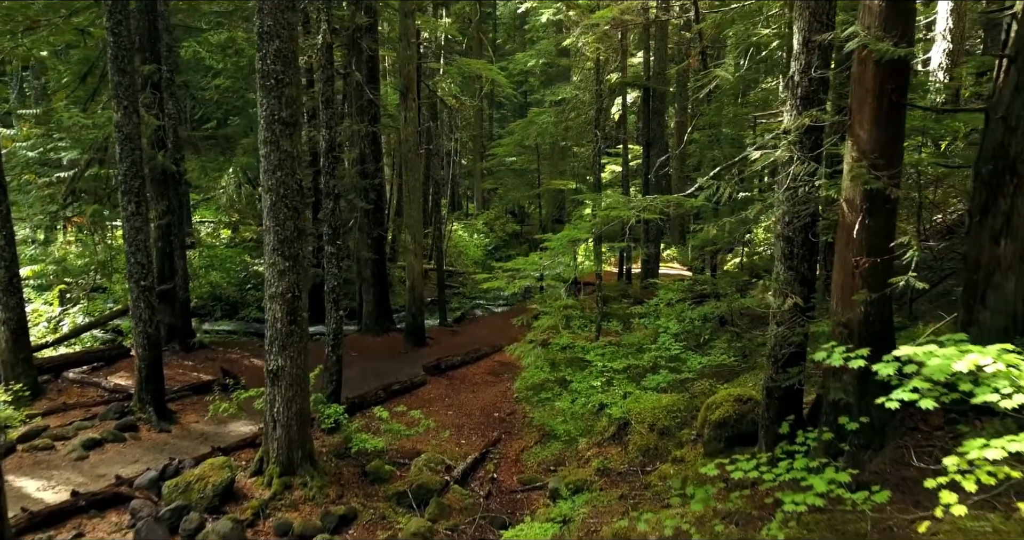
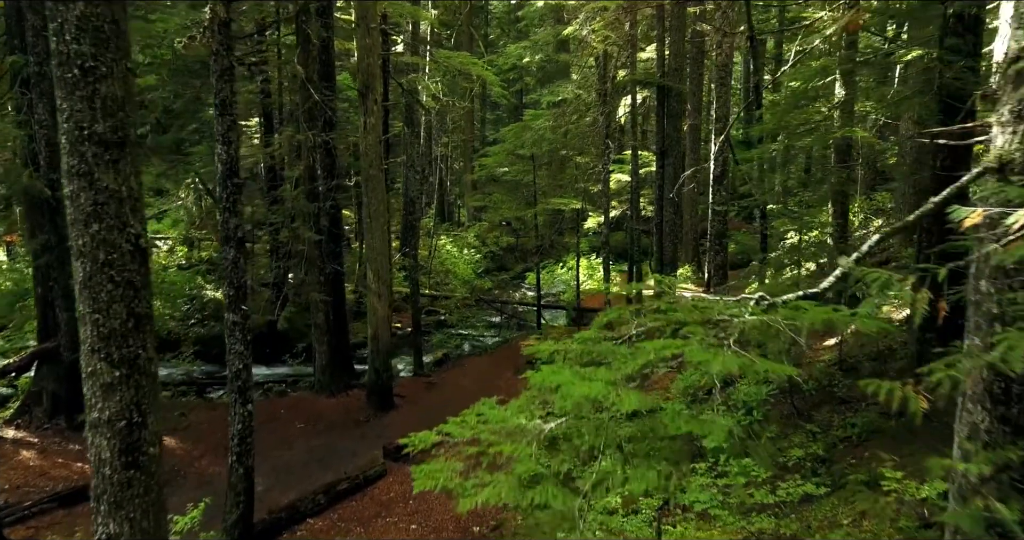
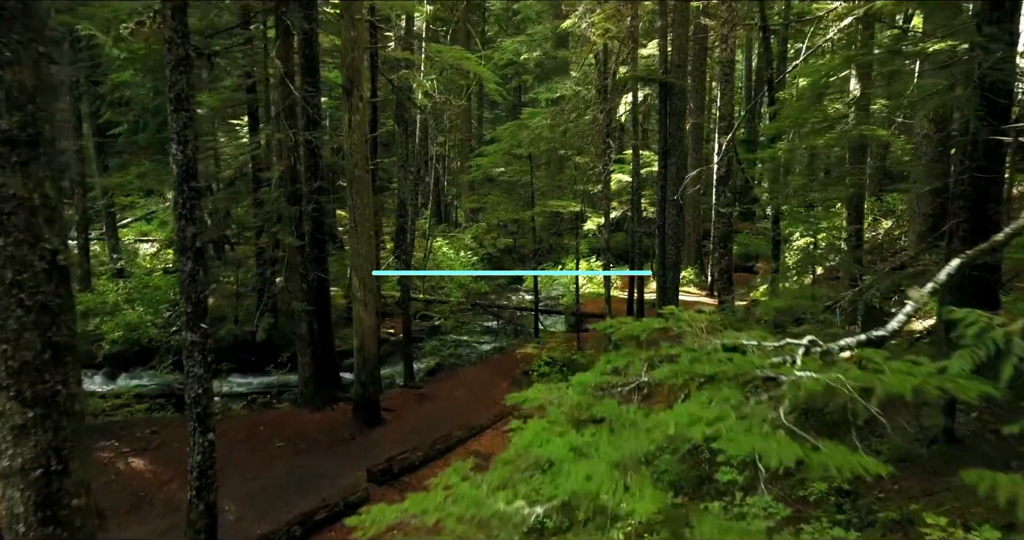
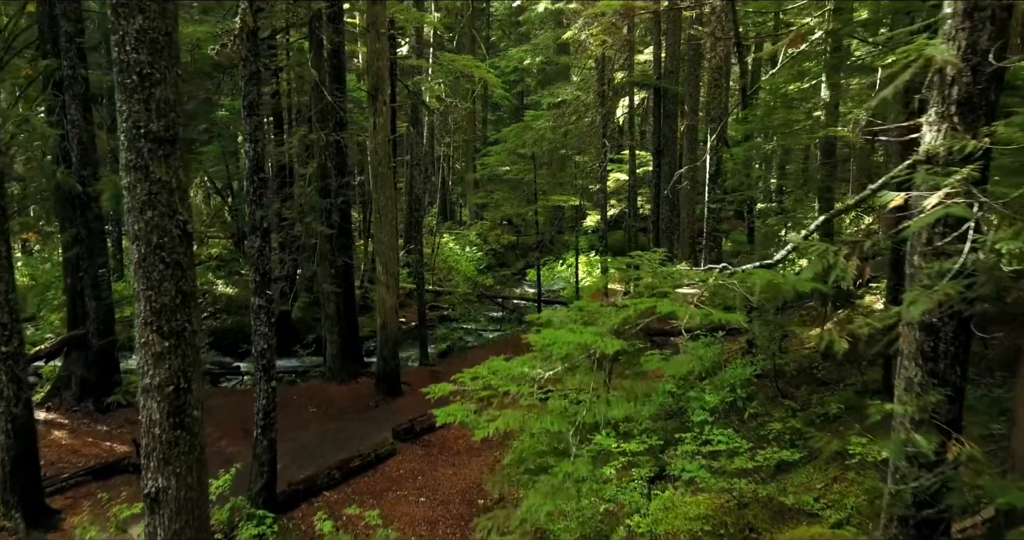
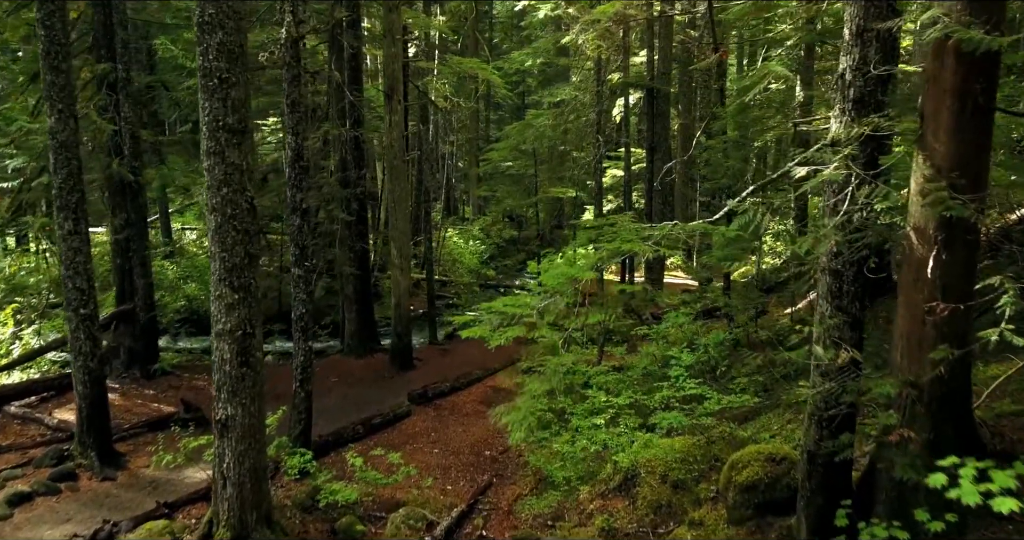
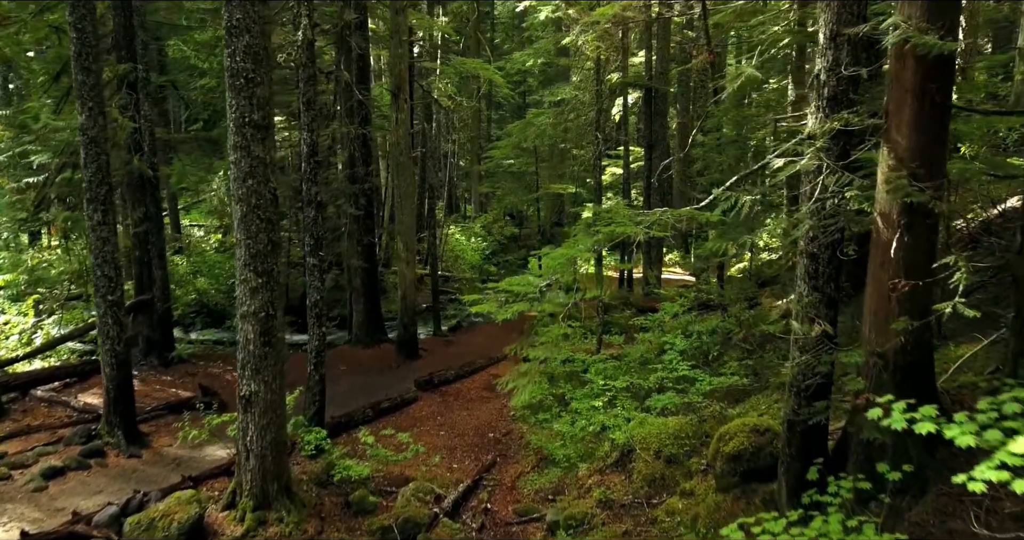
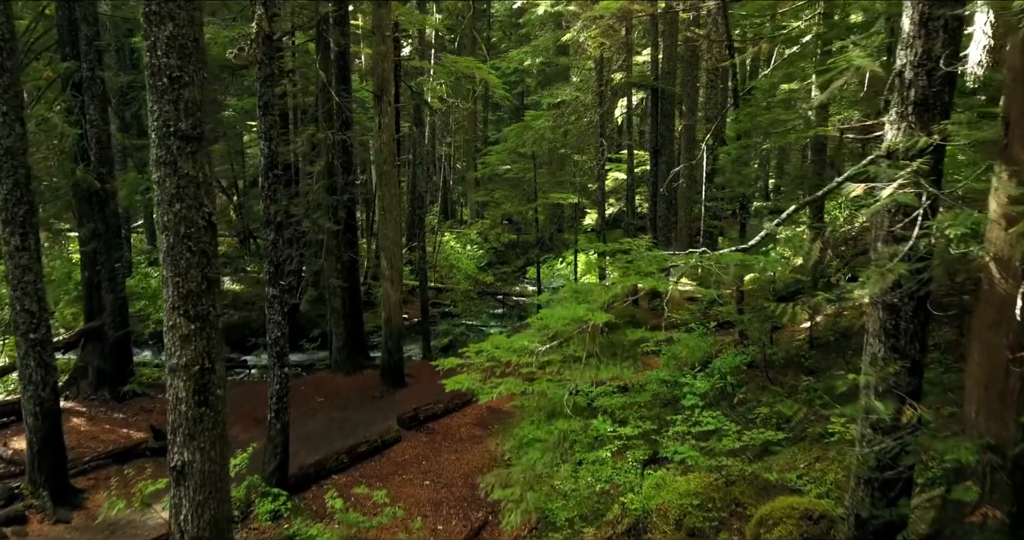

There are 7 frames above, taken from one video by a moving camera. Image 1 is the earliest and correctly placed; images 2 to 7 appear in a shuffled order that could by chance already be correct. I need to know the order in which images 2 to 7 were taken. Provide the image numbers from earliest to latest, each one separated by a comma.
6, 5, 7, 4, 2, 3
